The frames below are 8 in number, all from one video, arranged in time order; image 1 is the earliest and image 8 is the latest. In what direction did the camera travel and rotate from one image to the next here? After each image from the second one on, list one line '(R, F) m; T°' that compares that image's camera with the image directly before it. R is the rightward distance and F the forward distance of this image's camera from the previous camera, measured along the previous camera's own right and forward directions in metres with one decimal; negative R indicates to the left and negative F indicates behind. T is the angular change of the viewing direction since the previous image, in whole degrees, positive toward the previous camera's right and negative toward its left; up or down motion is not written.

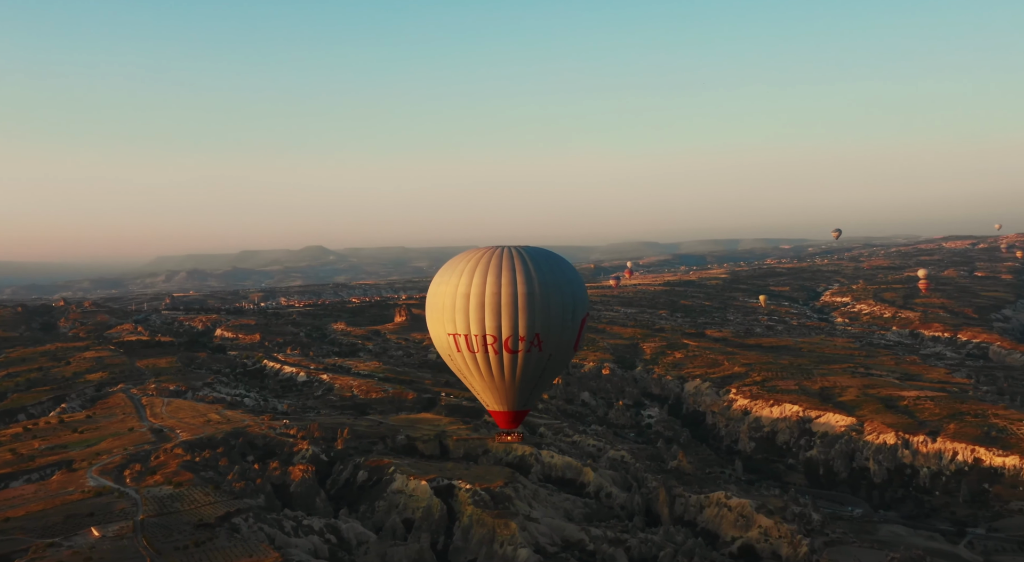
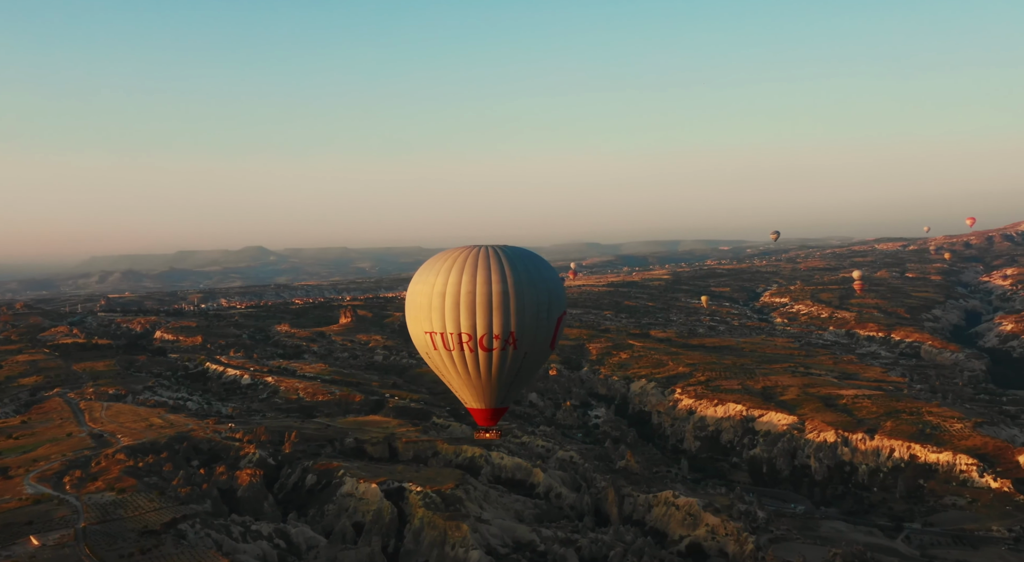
(-1.0, -0.2) m; +4°
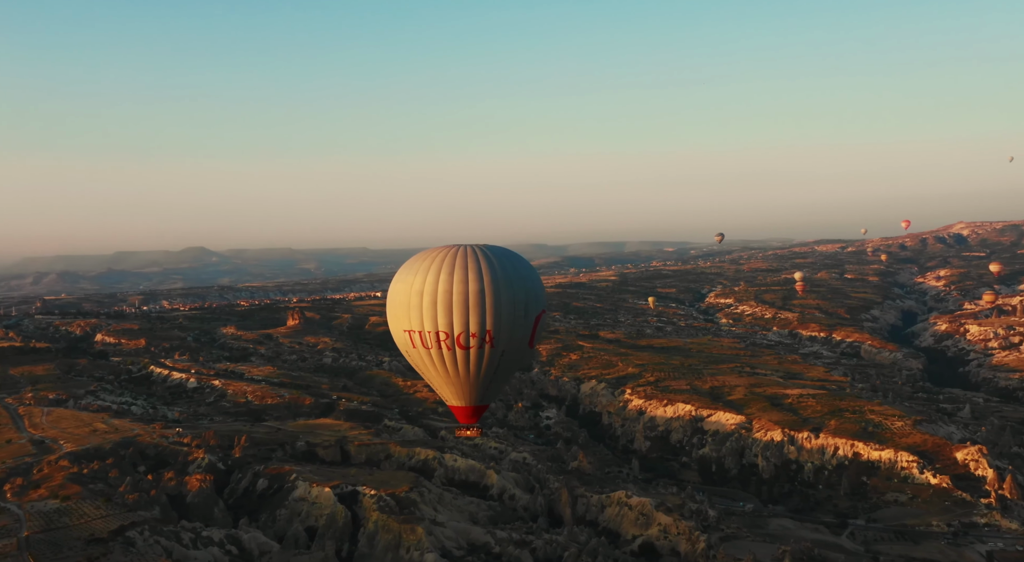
(-1.0, -0.1) m; +4°
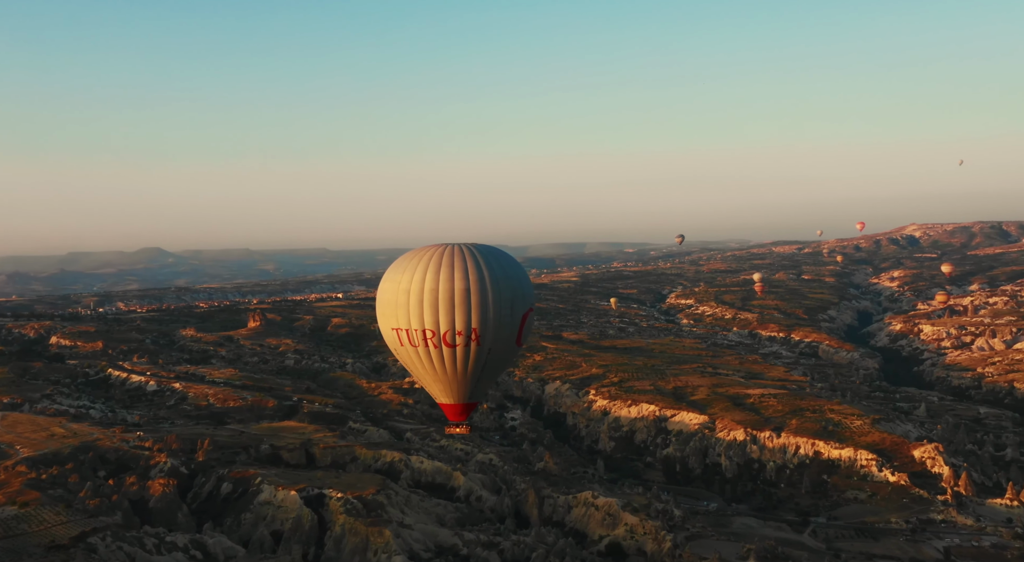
(-0.8, 0.0) m; +3°
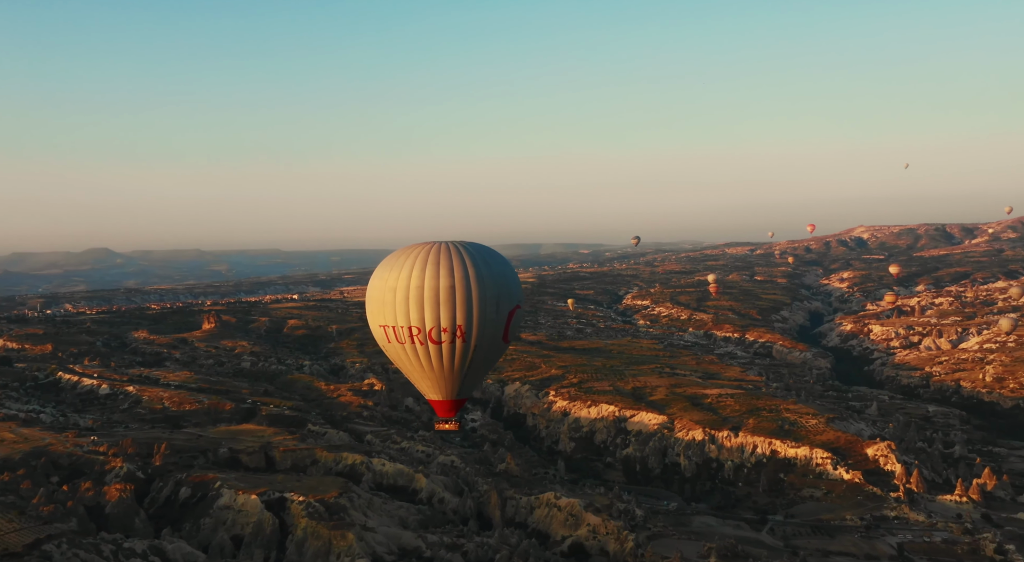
(-0.9, 0.0) m; +3°
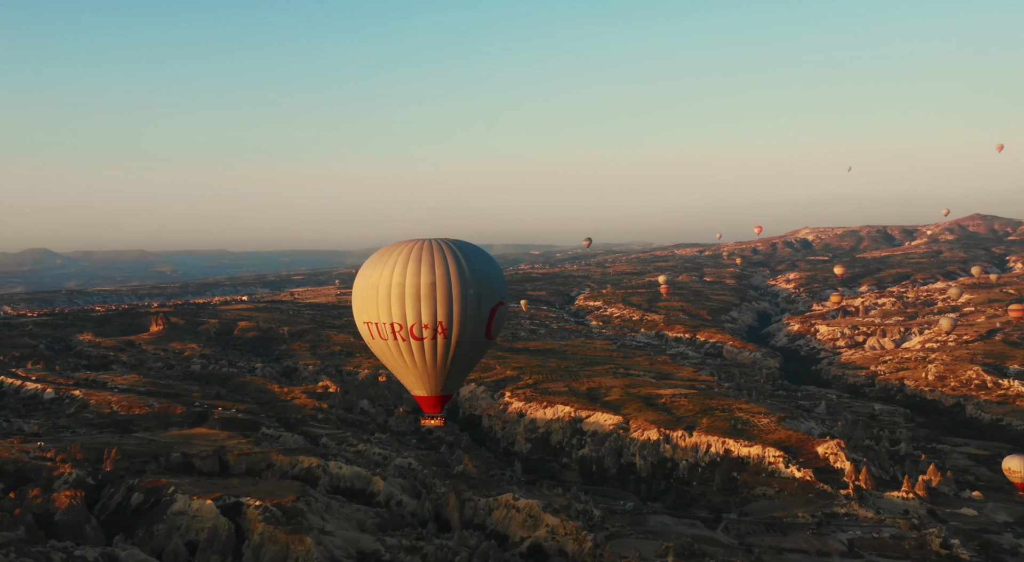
(-1.0, +0.1) m; +3°
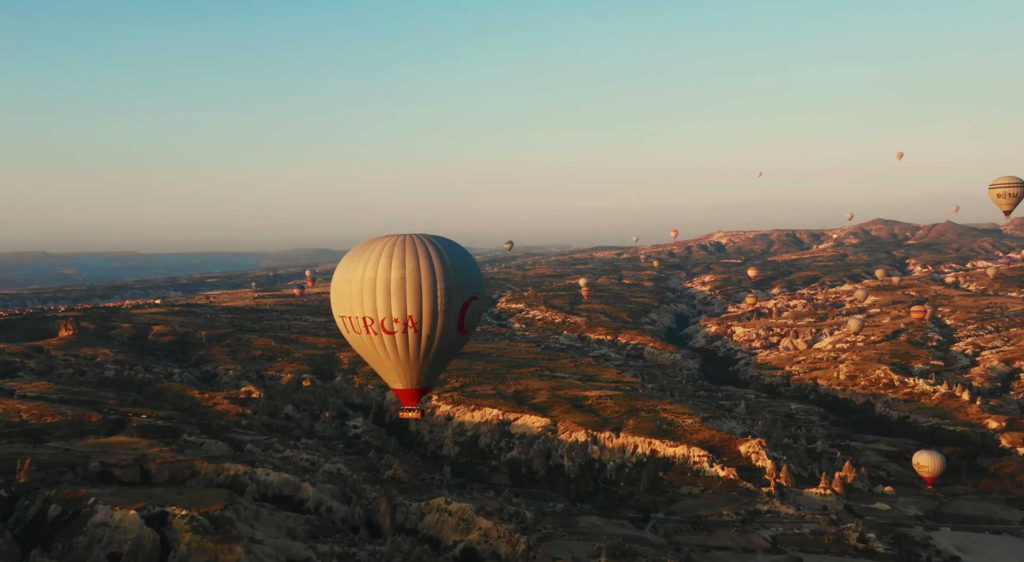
(-1.7, +0.3) m; +5°
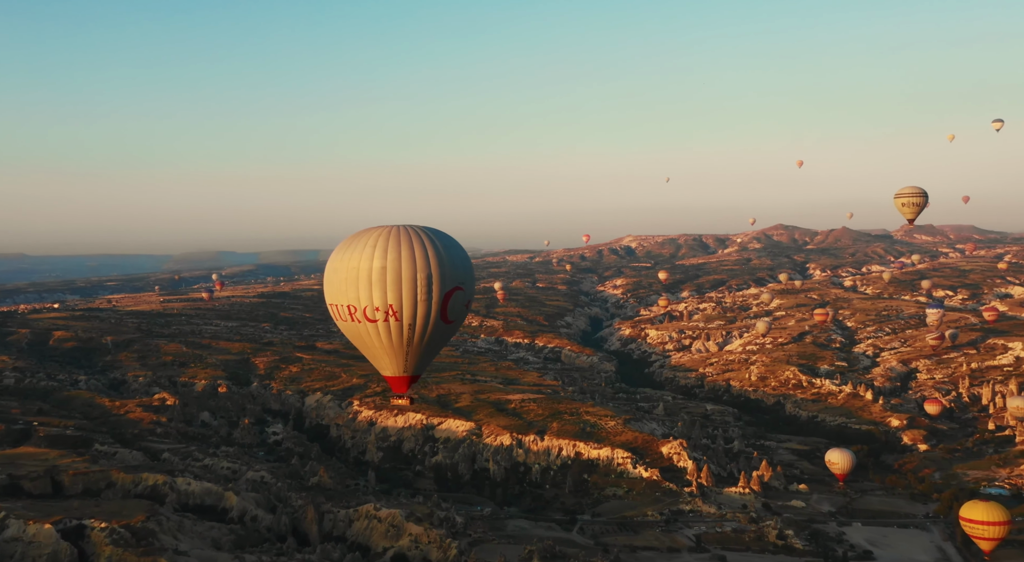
(-2.1, +0.7) m; +6°
